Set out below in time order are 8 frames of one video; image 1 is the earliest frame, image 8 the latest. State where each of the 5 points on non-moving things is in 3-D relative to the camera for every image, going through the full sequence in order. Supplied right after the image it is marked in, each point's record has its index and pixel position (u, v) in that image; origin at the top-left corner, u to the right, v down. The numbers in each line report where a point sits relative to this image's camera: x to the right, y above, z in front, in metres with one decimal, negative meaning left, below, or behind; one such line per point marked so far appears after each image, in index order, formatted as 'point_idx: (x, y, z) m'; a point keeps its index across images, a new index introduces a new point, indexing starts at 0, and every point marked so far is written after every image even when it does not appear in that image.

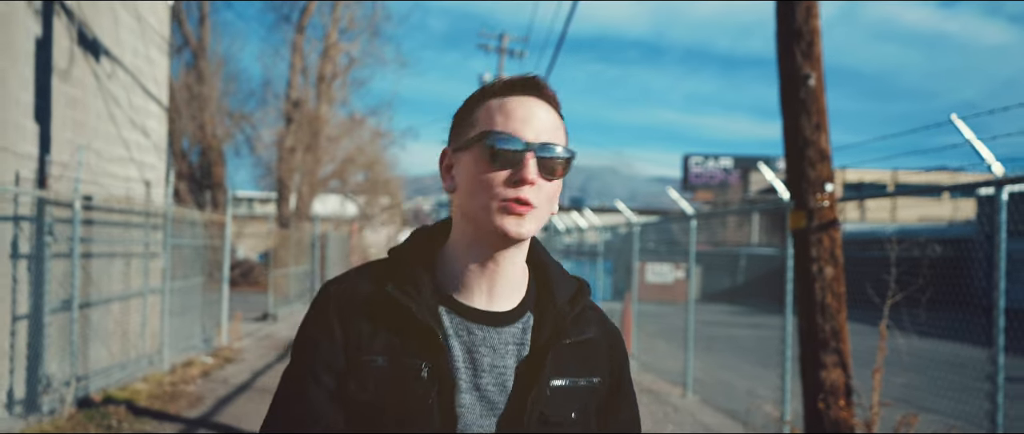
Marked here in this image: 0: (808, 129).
0: (+1.6, +0.5, +5.0) m
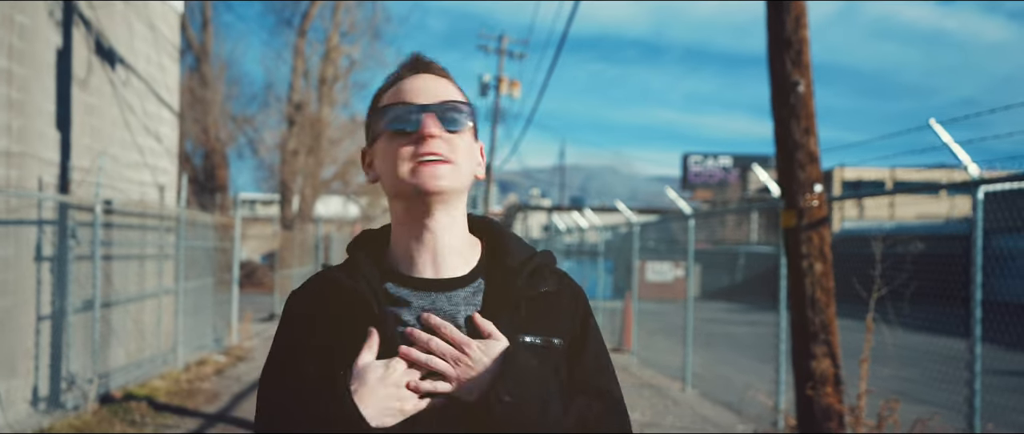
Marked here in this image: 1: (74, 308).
0: (+1.7, +0.5, +5.3) m
1: (-3.7, -0.8, +7.8) m
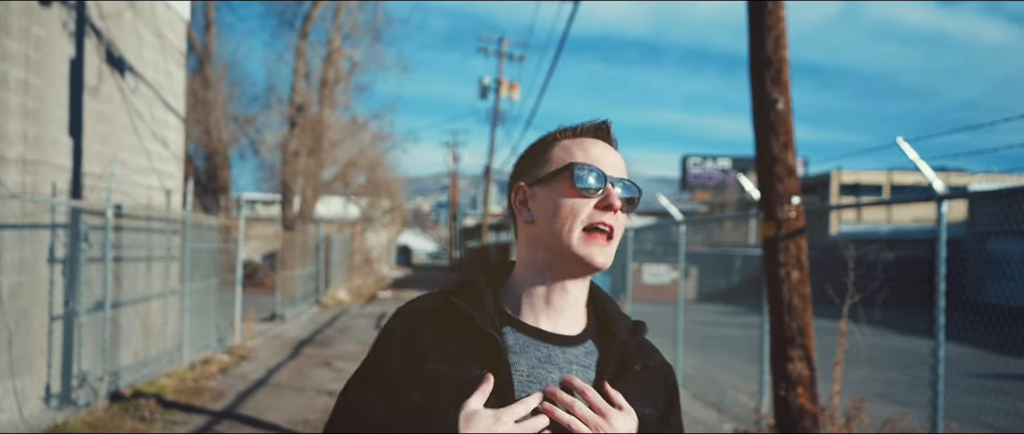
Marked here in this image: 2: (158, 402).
0: (+1.6, +0.4, +5.6) m
1: (-3.8, -0.8, +8.1) m
2: (-3.1, -1.6, +7.9) m
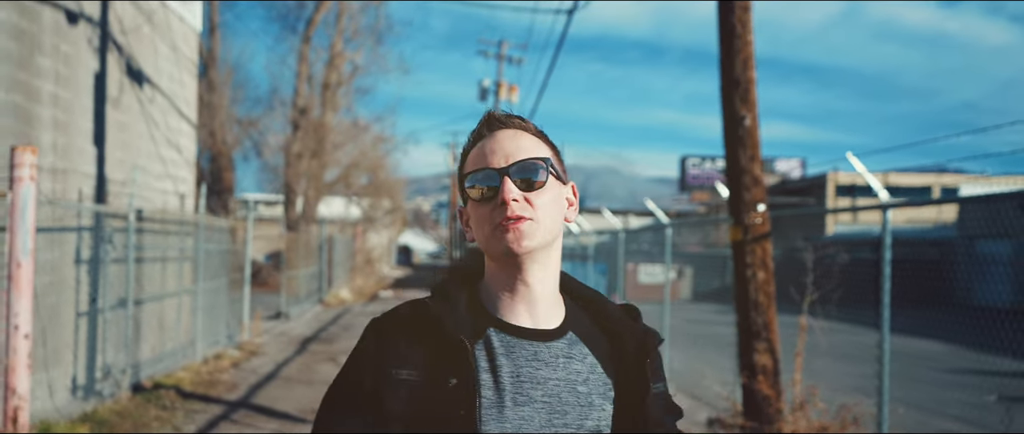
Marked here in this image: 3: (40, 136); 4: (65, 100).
0: (+1.6, +0.4, +6.2) m
1: (-3.8, -0.8, +8.6) m
2: (-3.1, -1.6, +8.5) m
3: (-3.9, +0.7, +7.6) m
4: (-4.0, +1.0, +8.2) m
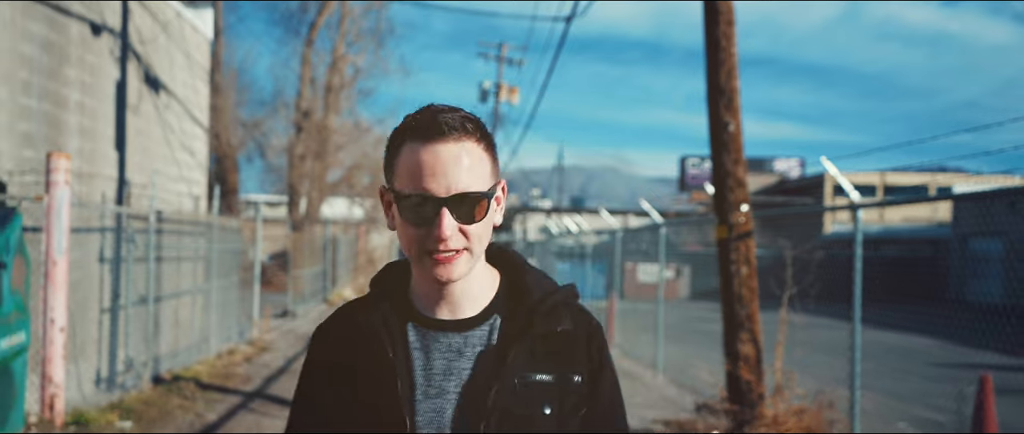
0: (+1.6, +0.4, +6.7) m
1: (-3.8, -0.8, +9.1) m
2: (-3.1, -1.7, +9.0) m
3: (-3.9, +0.7, +8.1) m
4: (-4.0, +1.0, +8.6) m
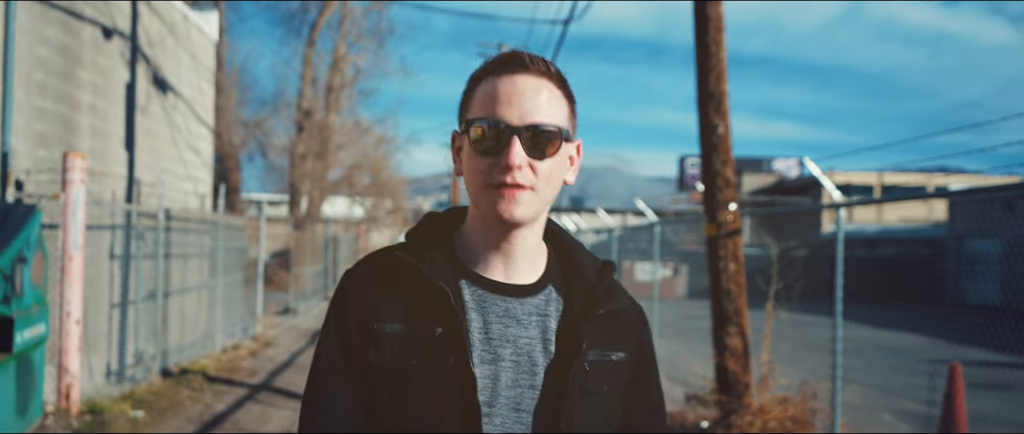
0: (+1.6, +0.4, +7.0) m
1: (-3.8, -0.8, +9.4) m
2: (-3.1, -1.6, +9.3) m
3: (-4.0, +0.7, +8.4) m
4: (-4.0, +1.1, +8.9) m
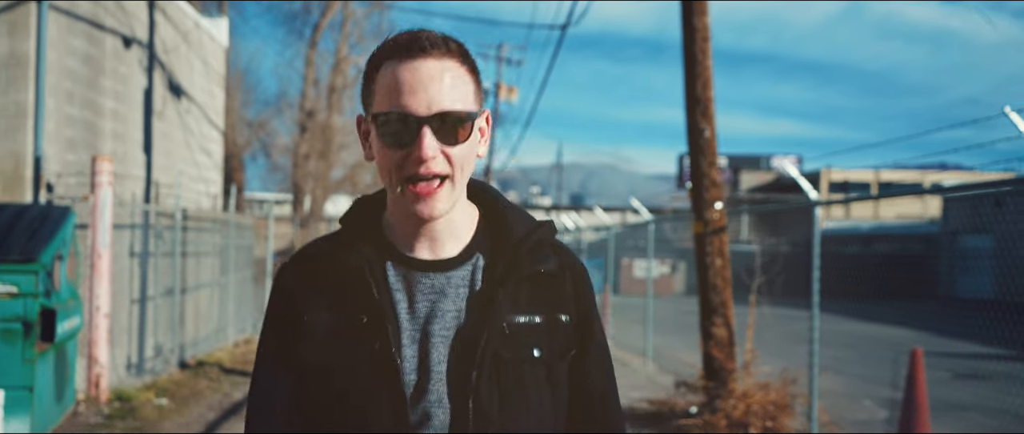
0: (+1.6, +0.4, +7.5) m
1: (-3.8, -0.8, +9.9) m
2: (-3.1, -1.6, +9.8) m
3: (-4.0, +0.7, +8.9) m
4: (-4.0, +1.1, +9.4) m
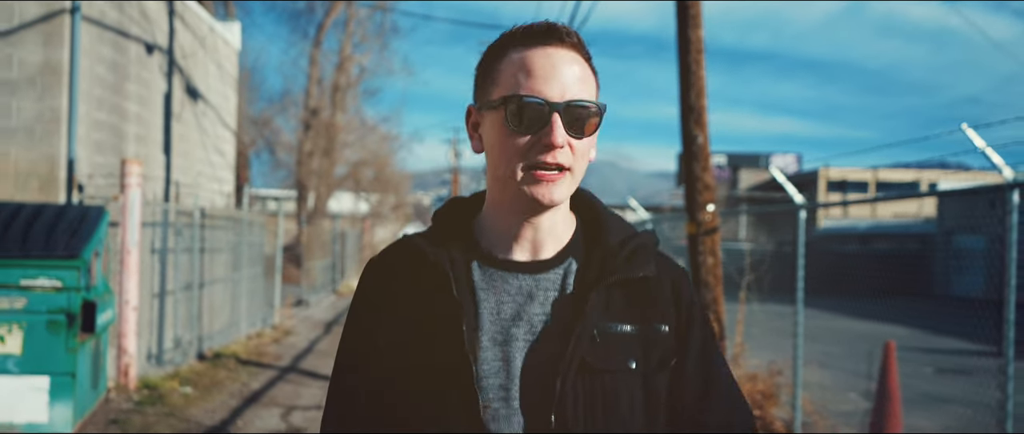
0: (+1.6, +0.4, +7.9) m
1: (-3.8, -0.8, +10.3) m
2: (-3.1, -1.6, +10.2) m
3: (-3.9, +0.7, +9.3) m
4: (-4.0, +1.1, +9.8) m
